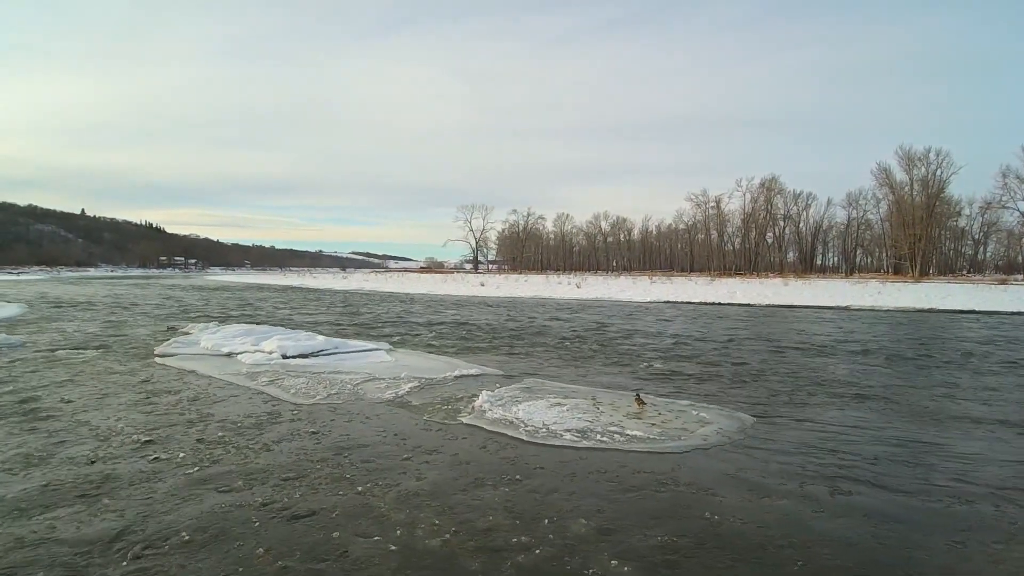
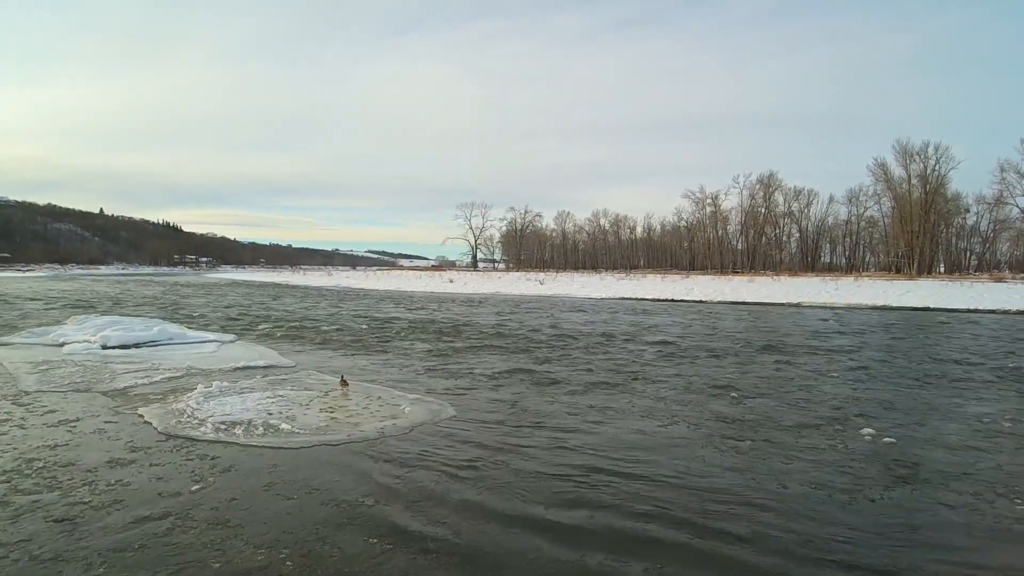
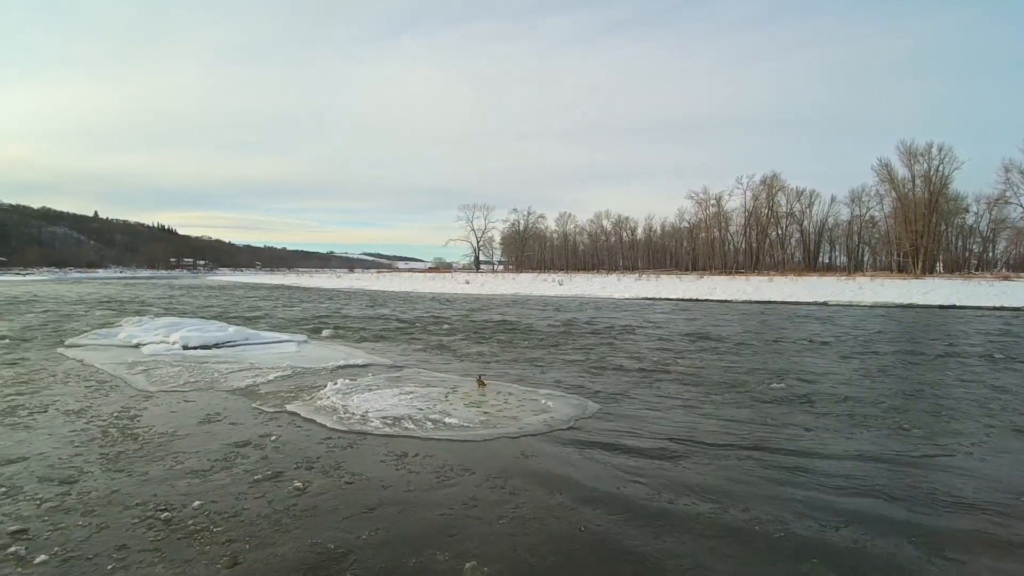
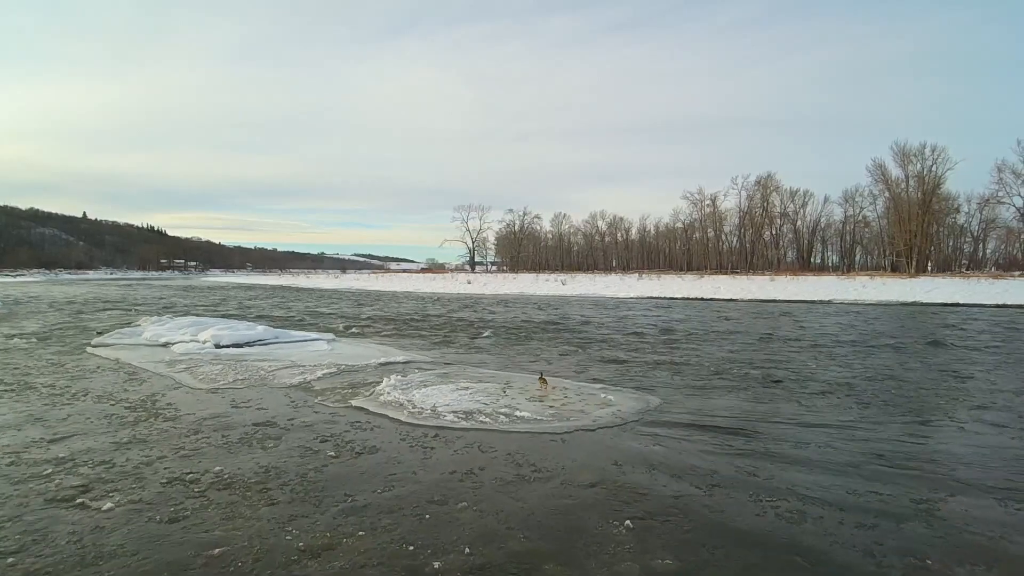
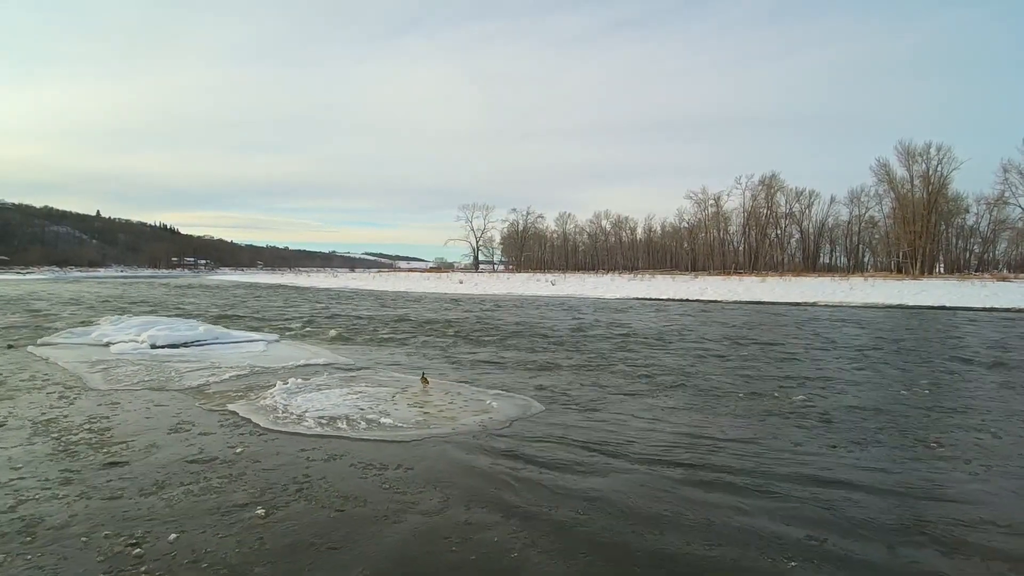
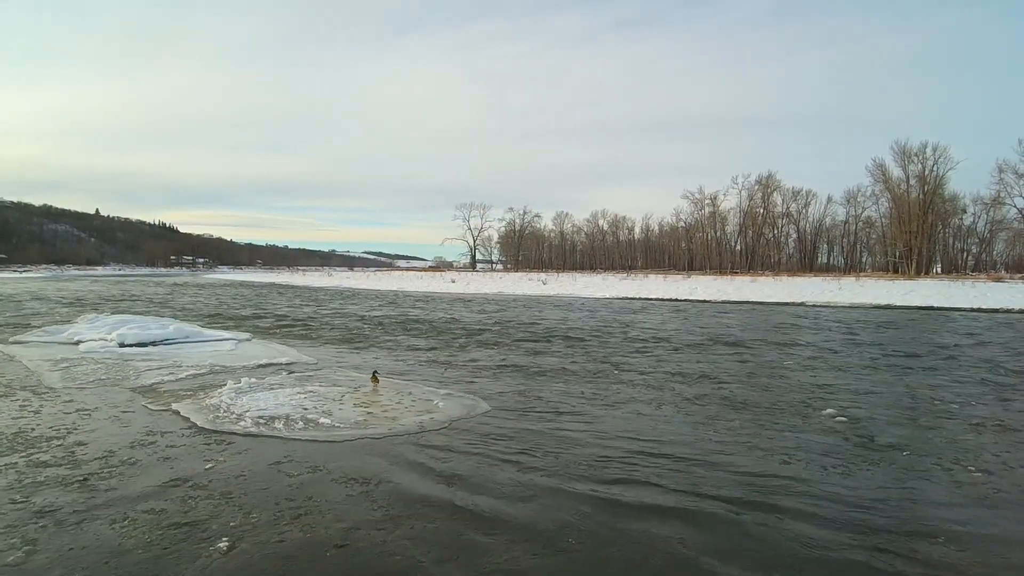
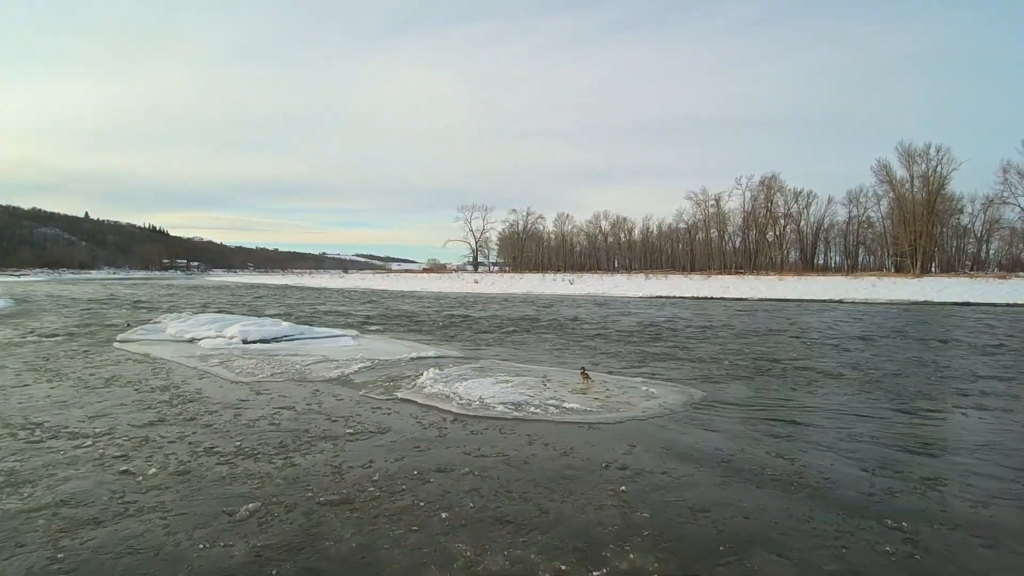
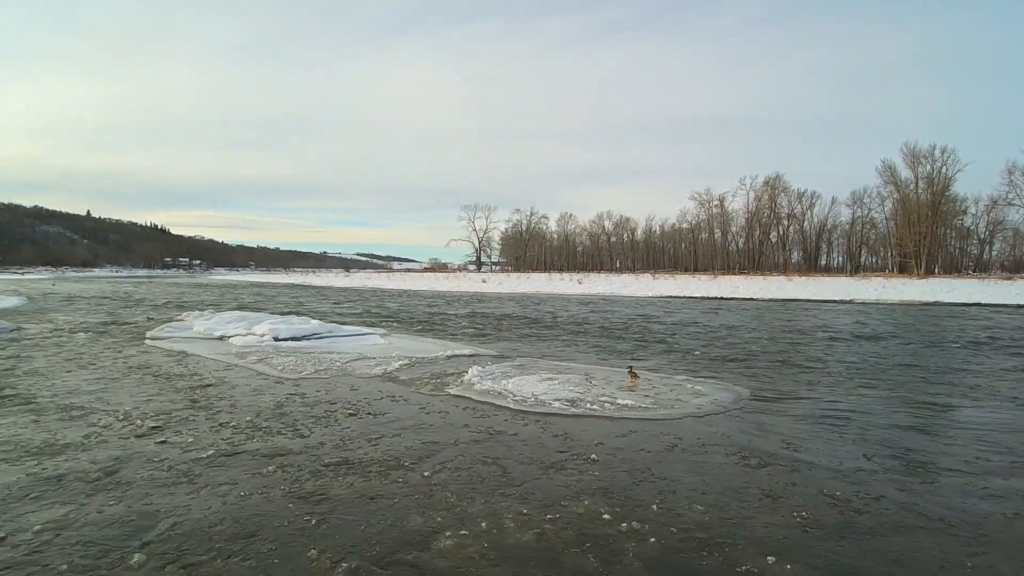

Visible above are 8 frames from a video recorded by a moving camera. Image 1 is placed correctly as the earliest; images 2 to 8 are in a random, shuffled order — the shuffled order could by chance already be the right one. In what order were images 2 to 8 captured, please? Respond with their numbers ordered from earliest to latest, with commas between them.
8, 7, 4, 3, 5, 6, 2
